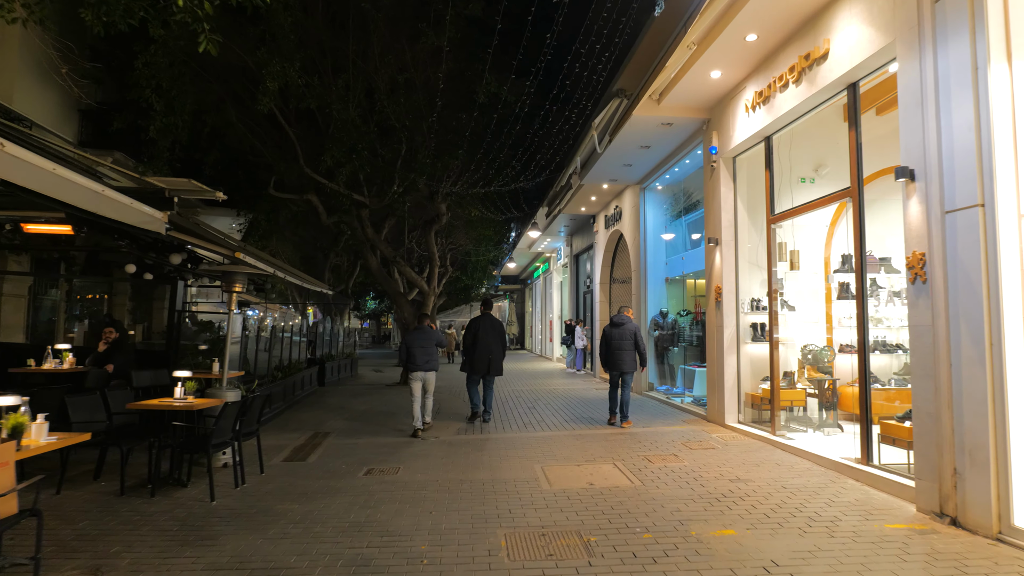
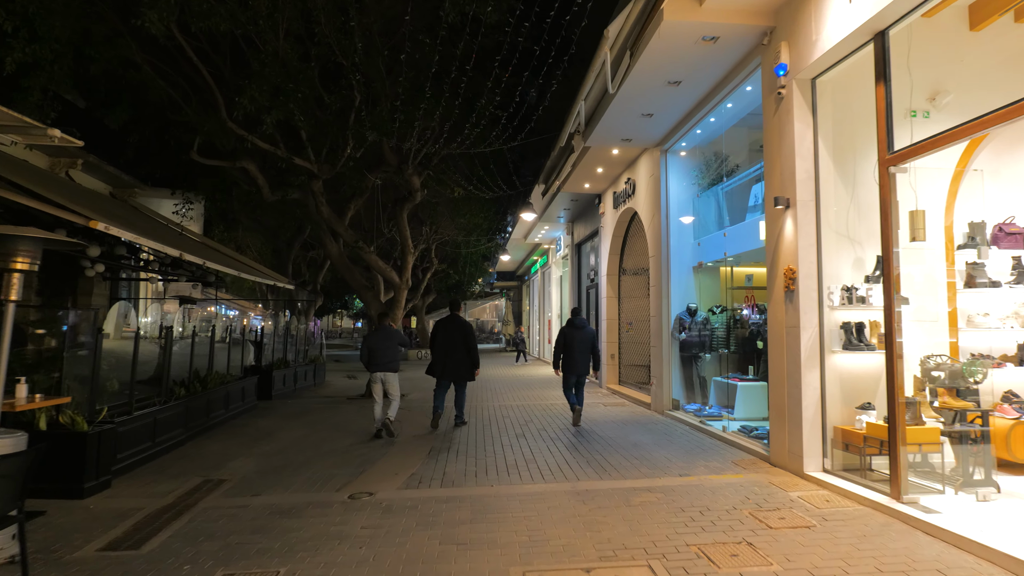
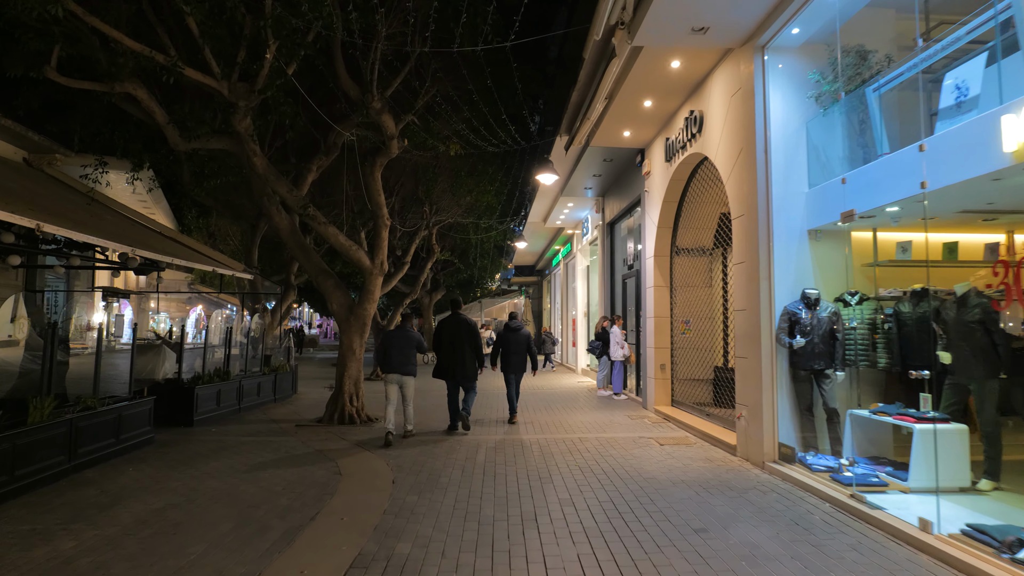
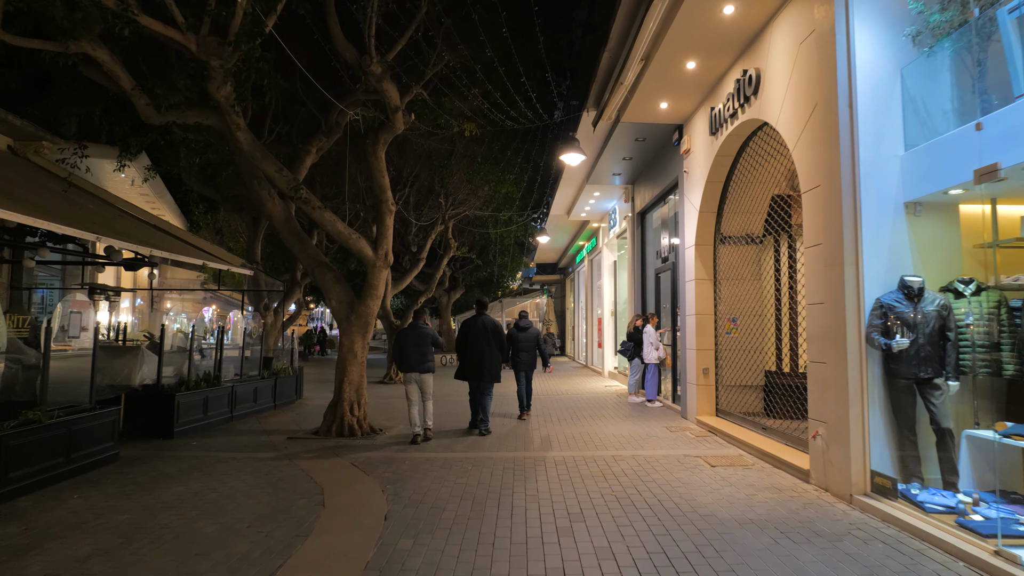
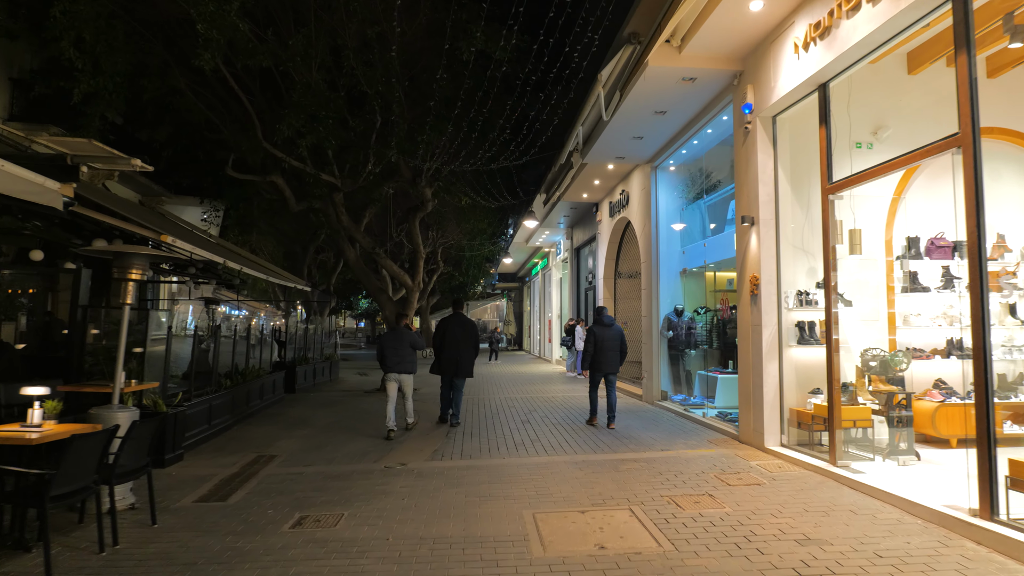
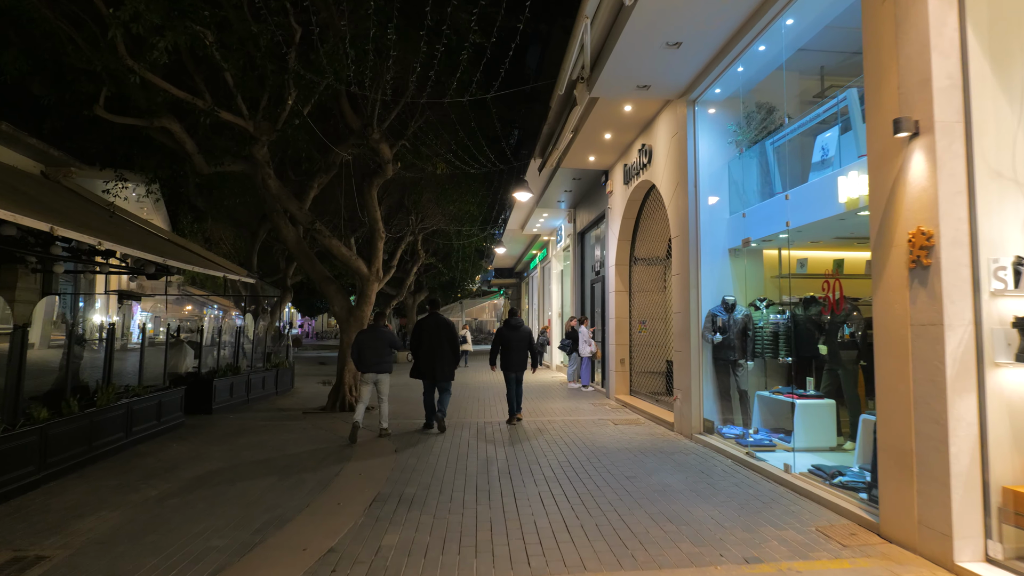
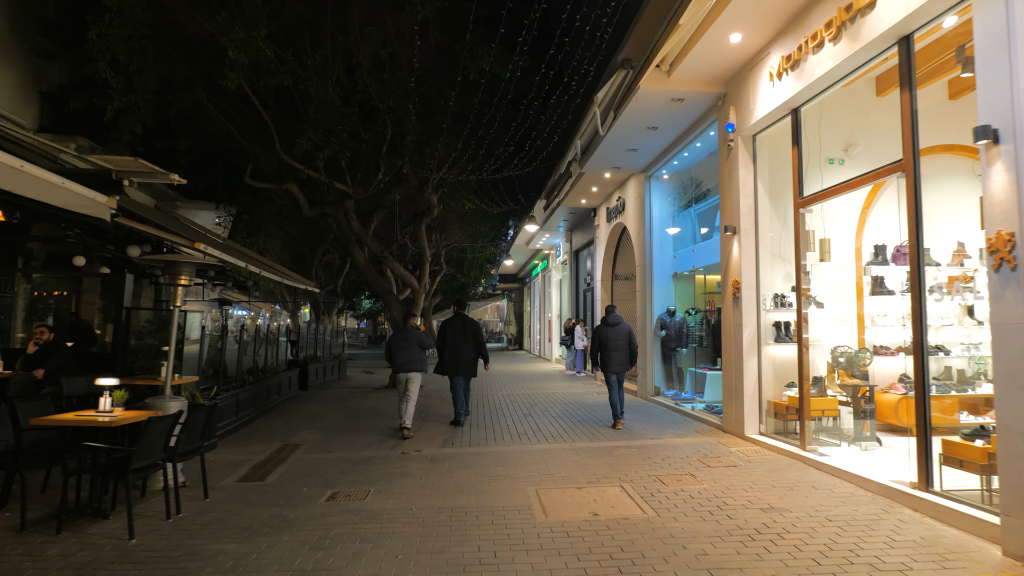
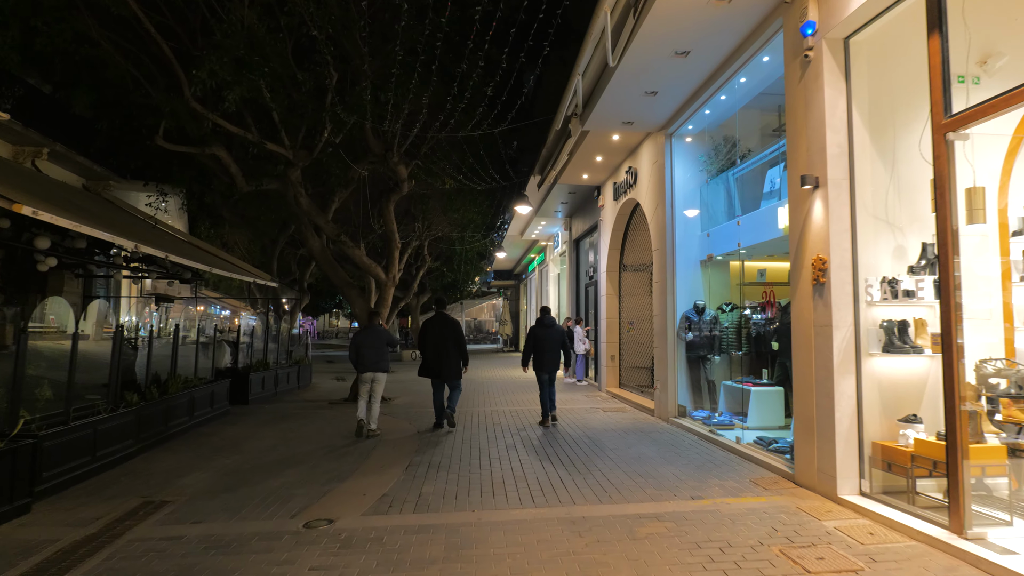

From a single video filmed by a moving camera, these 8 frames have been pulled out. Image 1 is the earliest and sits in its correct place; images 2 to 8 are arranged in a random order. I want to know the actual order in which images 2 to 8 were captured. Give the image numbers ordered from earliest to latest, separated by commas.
7, 5, 2, 8, 6, 3, 4
